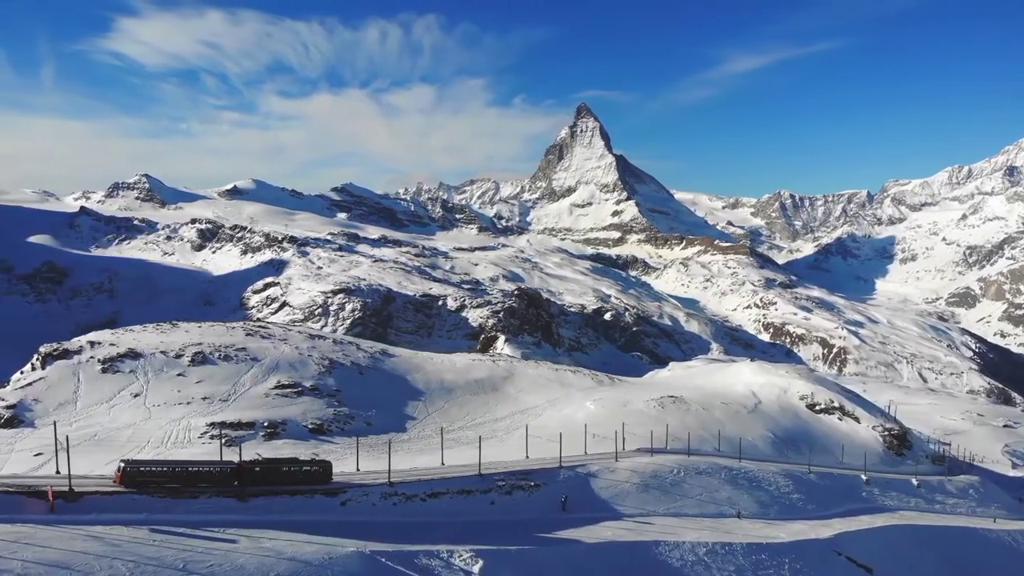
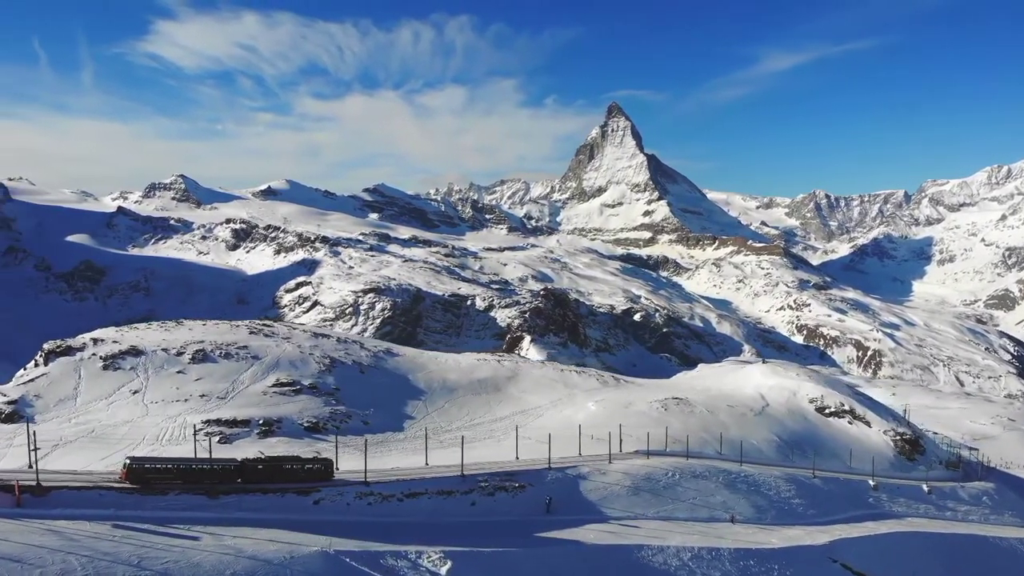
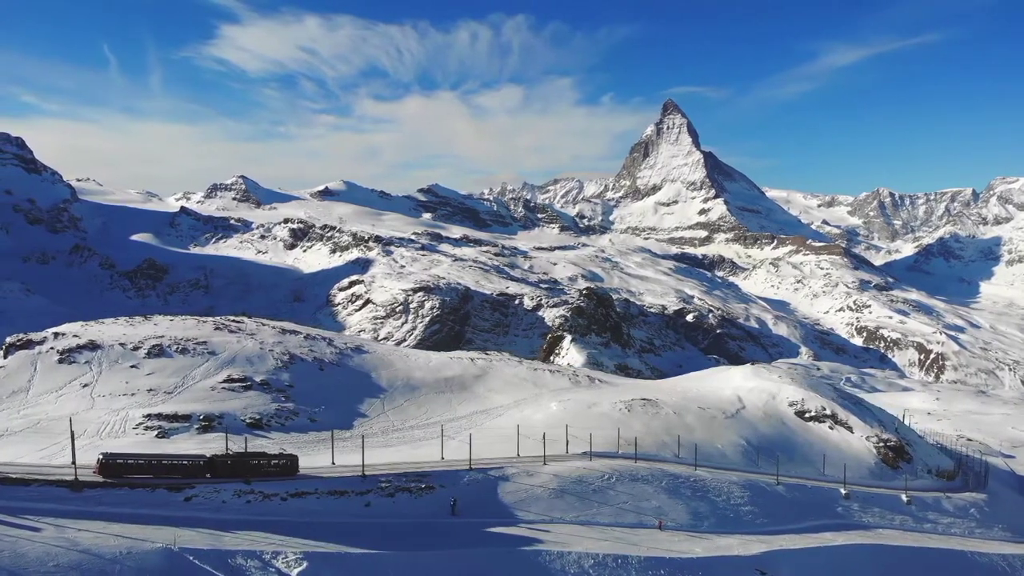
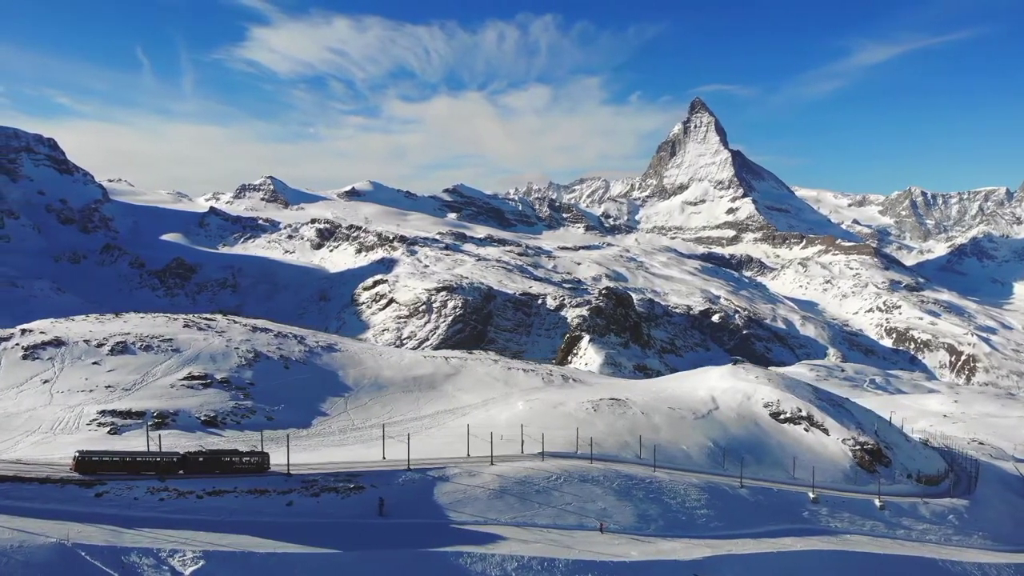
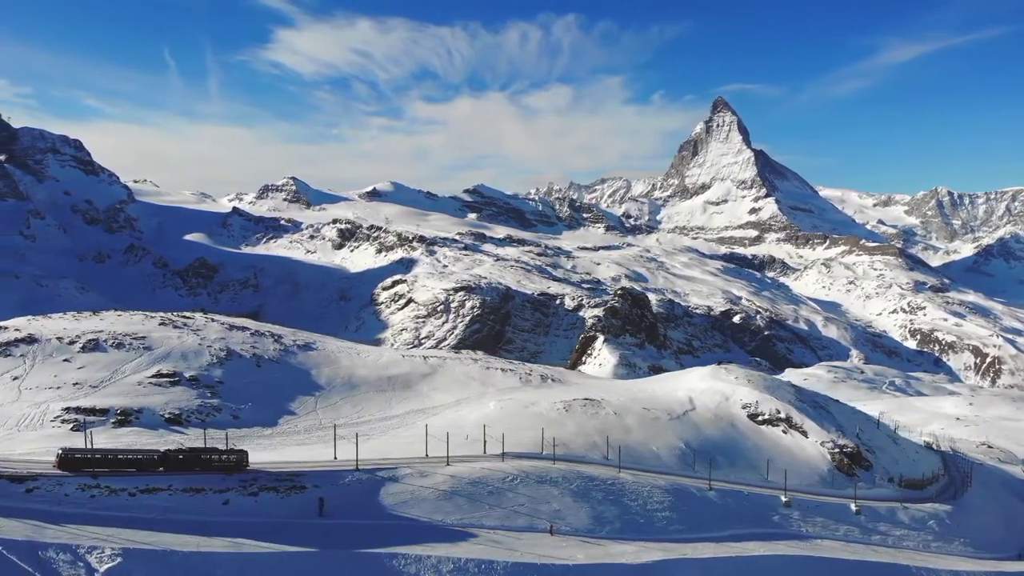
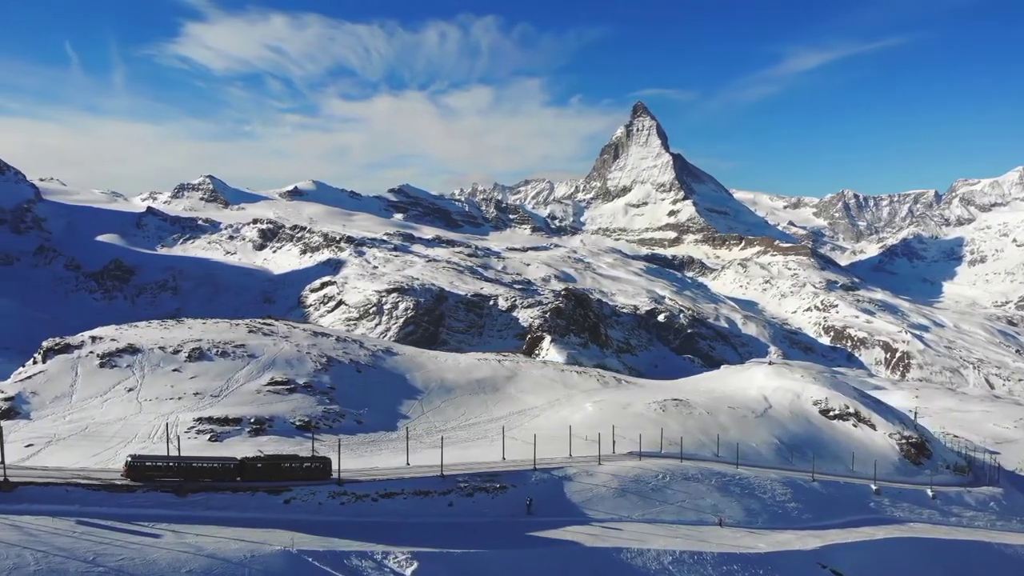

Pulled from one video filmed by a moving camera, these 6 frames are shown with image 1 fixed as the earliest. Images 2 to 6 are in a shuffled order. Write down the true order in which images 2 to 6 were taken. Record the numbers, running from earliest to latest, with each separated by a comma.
2, 6, 3, 4, 5
